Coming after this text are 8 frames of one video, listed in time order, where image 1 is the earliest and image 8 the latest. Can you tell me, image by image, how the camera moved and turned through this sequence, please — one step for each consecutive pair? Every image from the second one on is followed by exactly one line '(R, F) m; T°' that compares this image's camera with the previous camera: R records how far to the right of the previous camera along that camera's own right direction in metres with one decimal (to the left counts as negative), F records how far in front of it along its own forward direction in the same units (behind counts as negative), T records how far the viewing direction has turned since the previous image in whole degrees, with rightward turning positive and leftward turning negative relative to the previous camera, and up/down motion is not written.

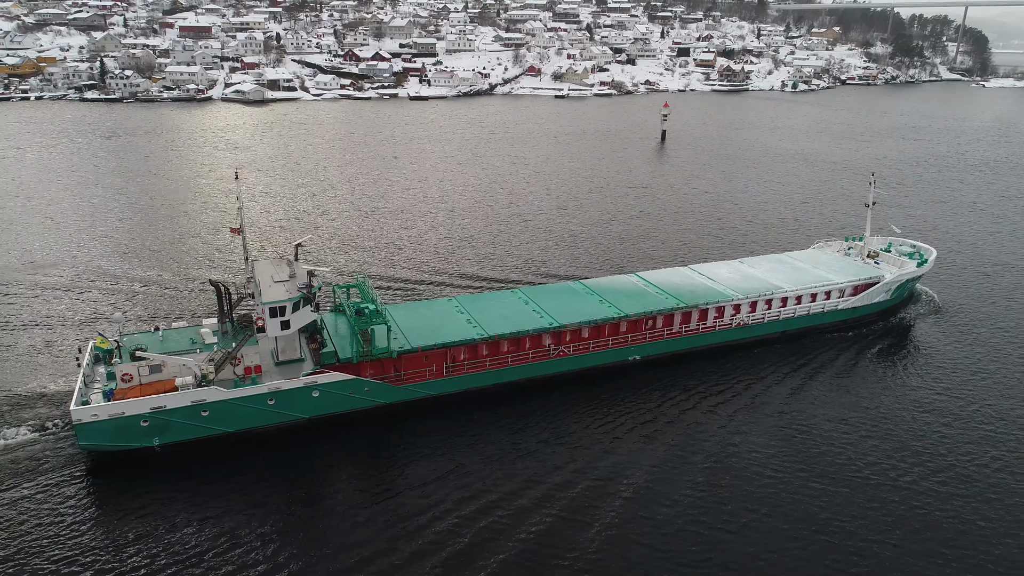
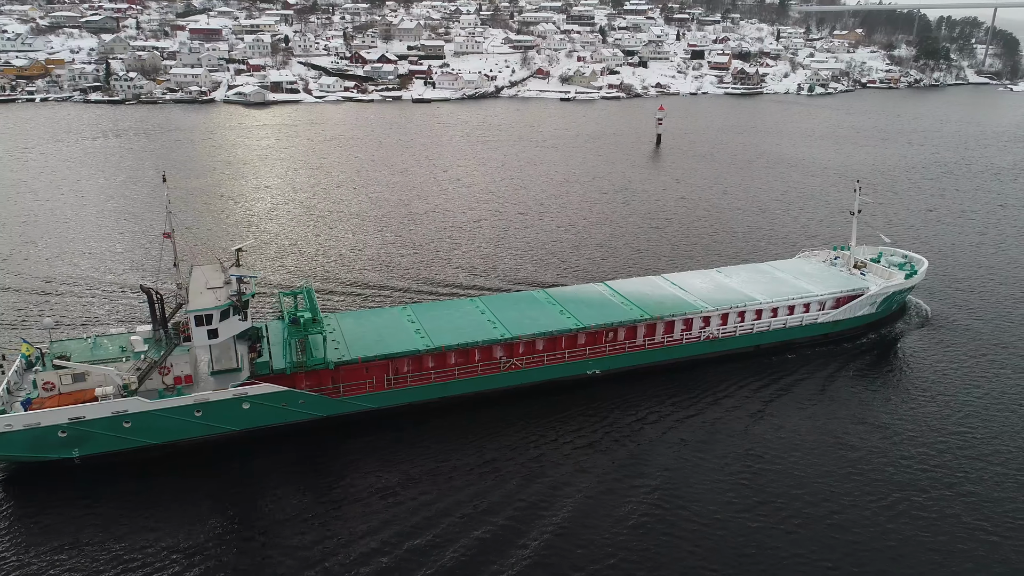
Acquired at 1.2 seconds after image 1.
(+2.2, +0.7) m; -2°
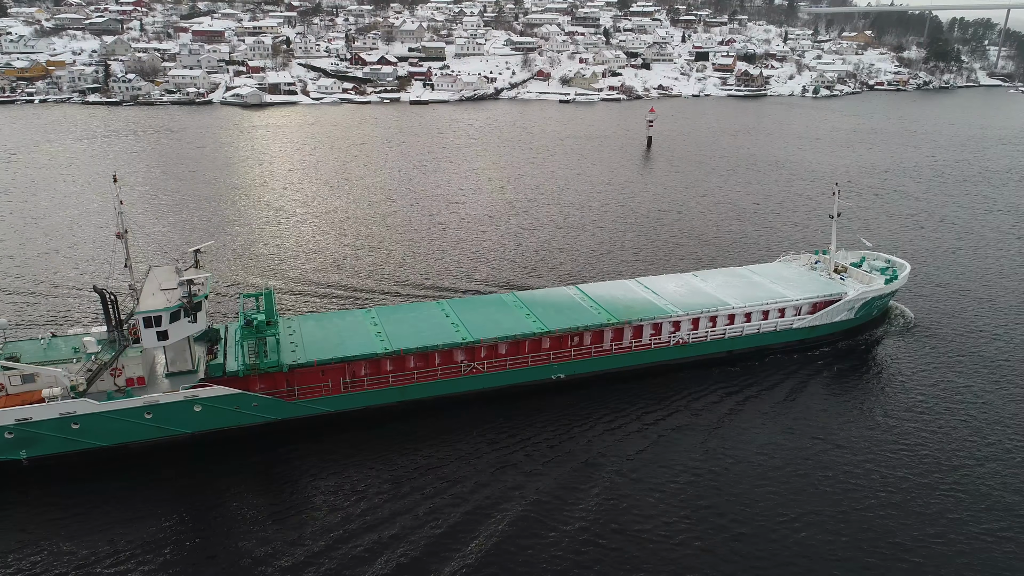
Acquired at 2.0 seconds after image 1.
(+1.5, +0.2) m; -1°
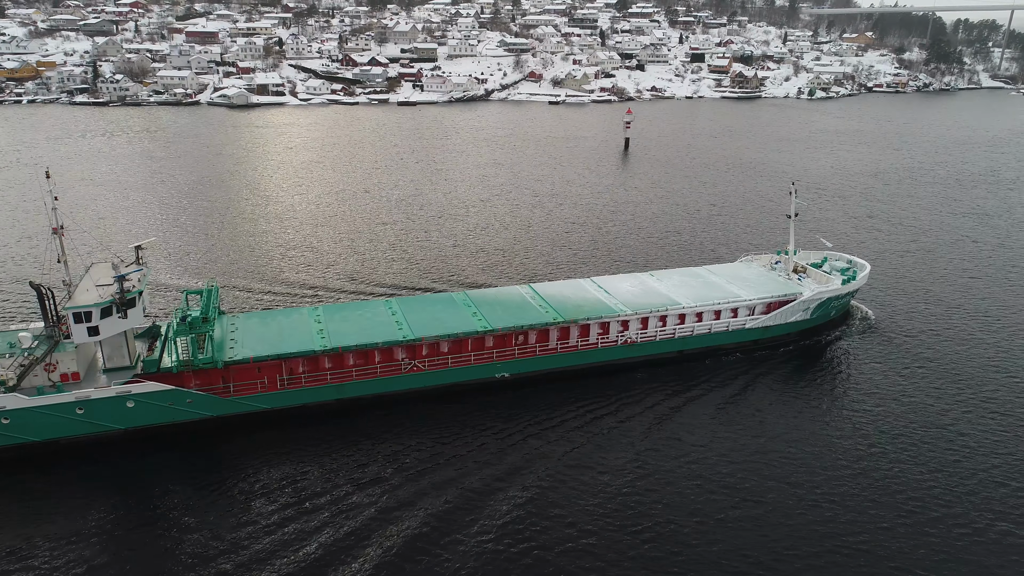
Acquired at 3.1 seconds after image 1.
(+2.0, -0.1) m; 0°
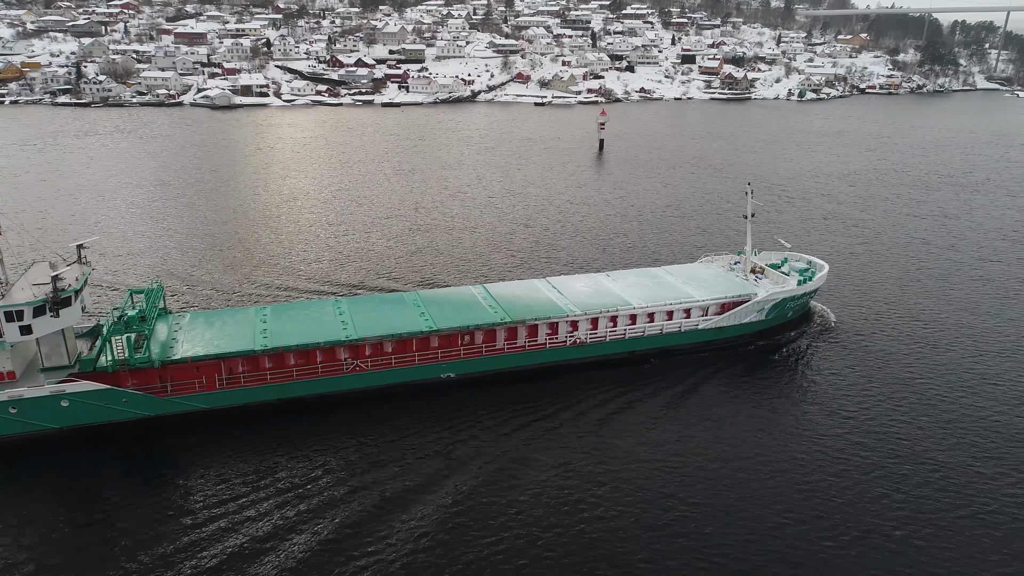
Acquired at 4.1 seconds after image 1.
(+1.8, -0.1) m; 0°
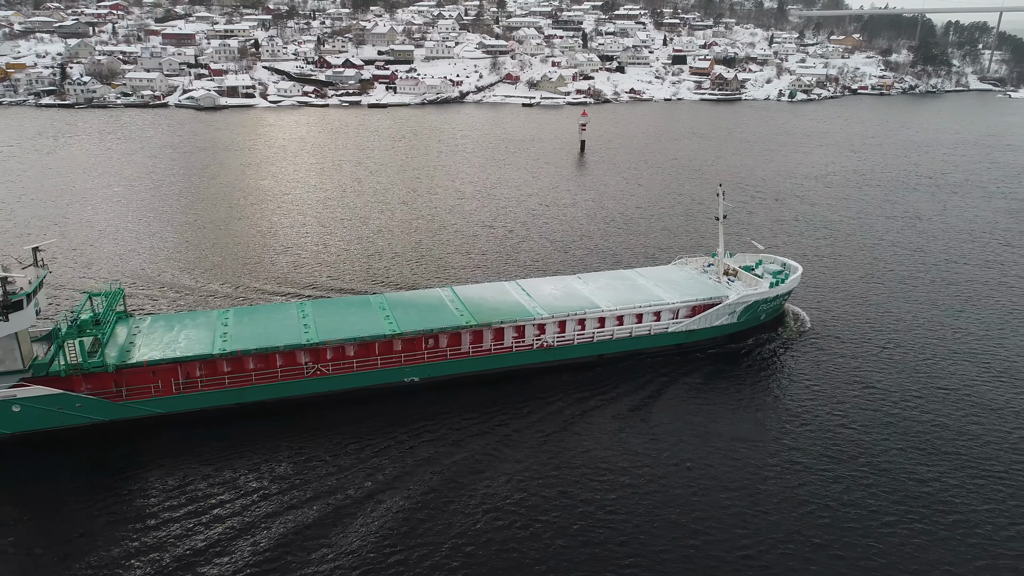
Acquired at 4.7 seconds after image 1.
(+1.1, +0.1) m; 0°
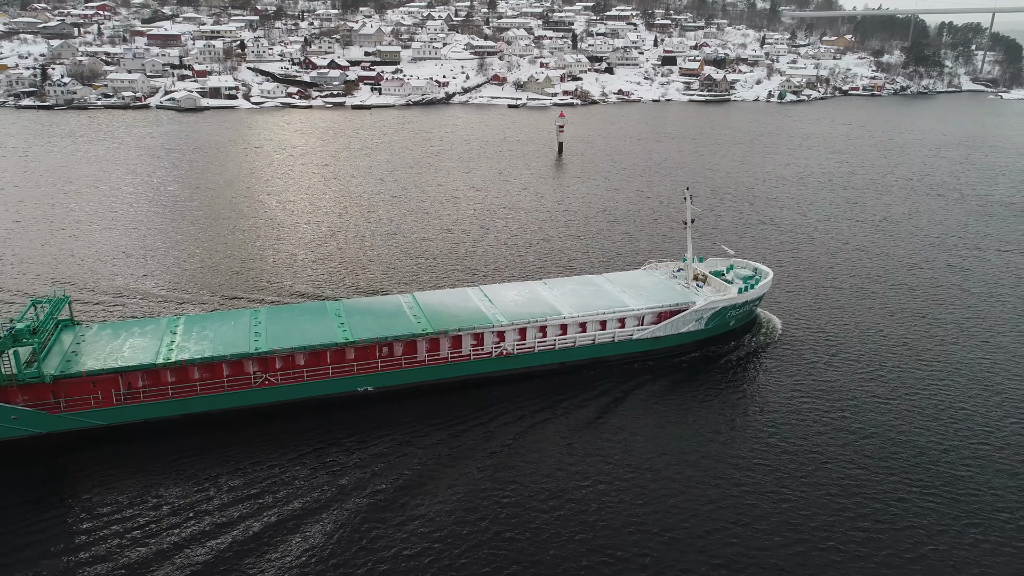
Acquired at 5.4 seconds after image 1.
(+1.3, +0.4) m; 0°
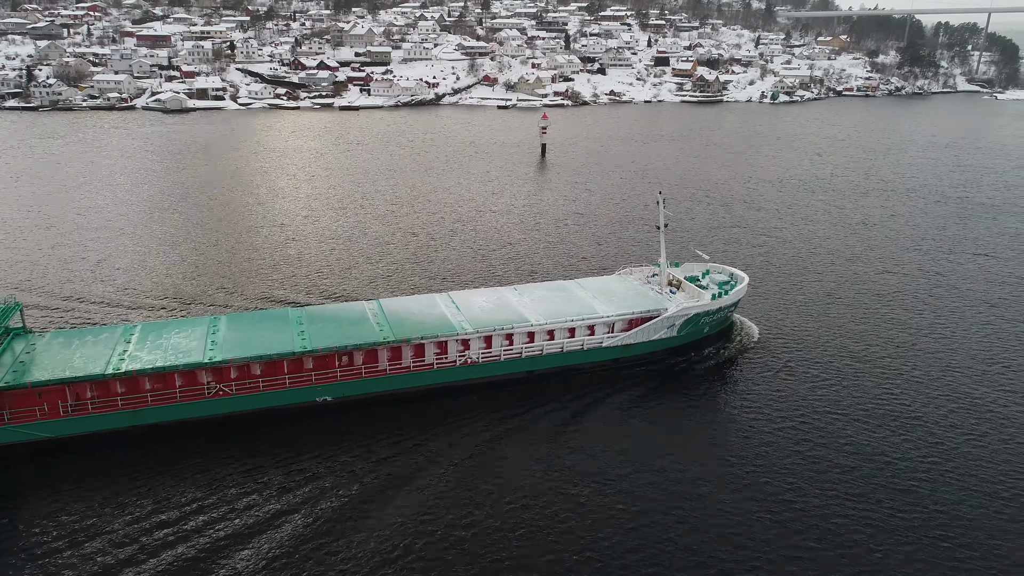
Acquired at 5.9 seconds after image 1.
(+1.1, +0.2) m; 0°
